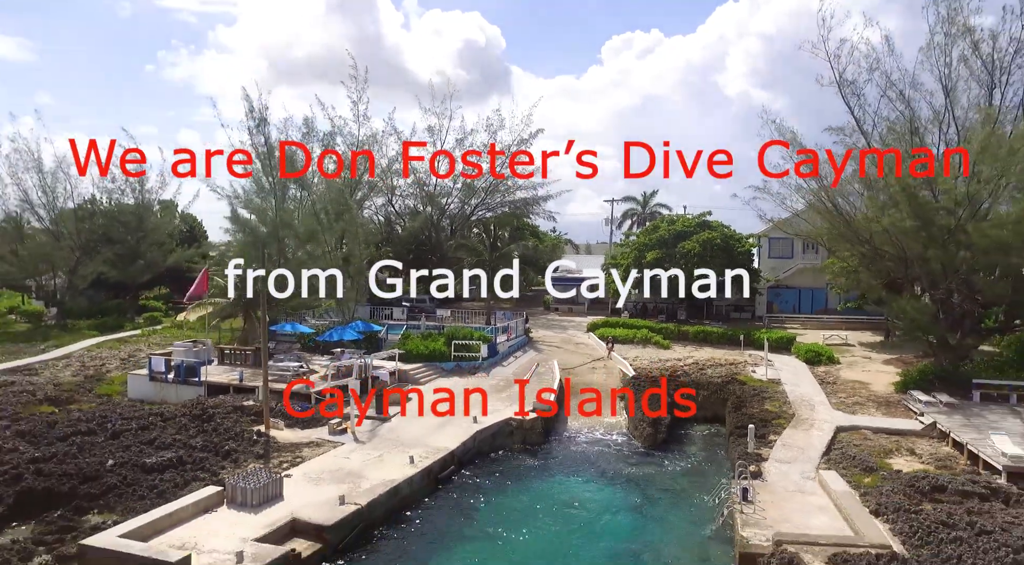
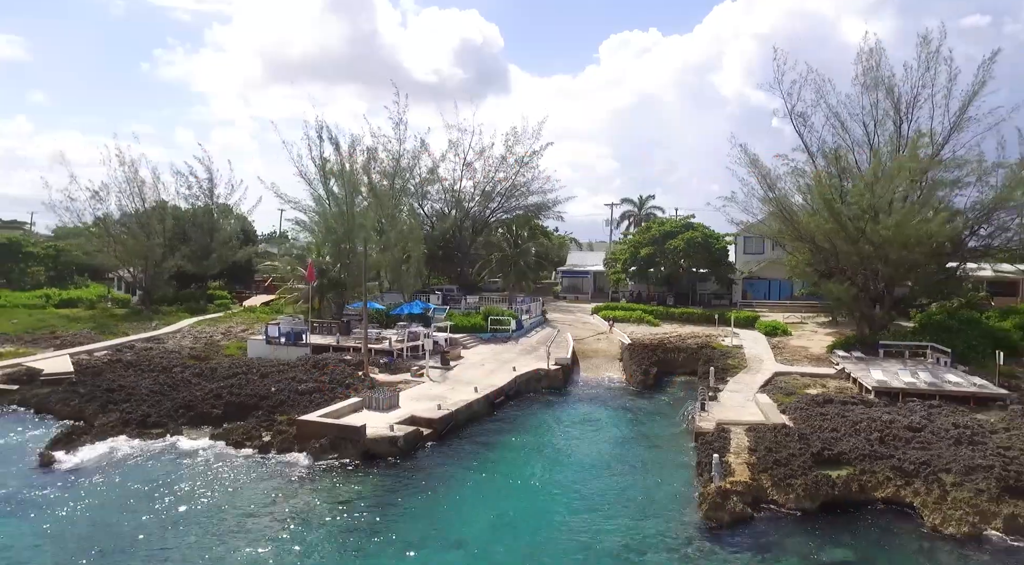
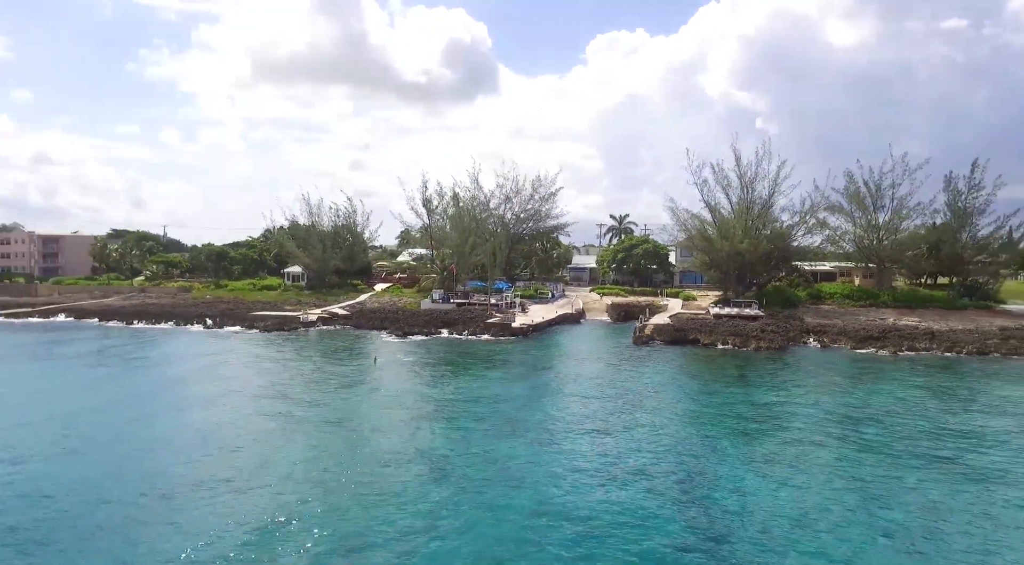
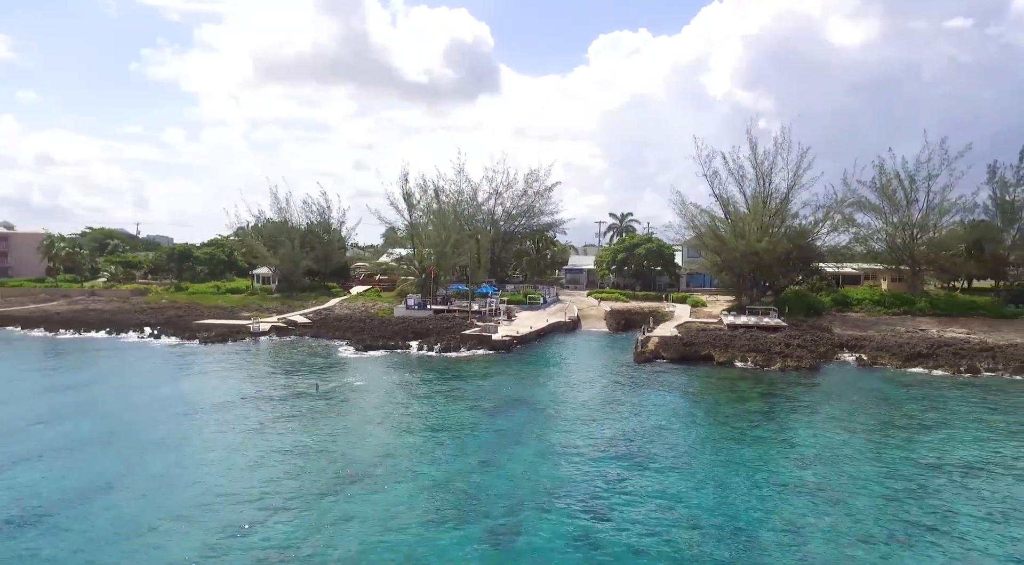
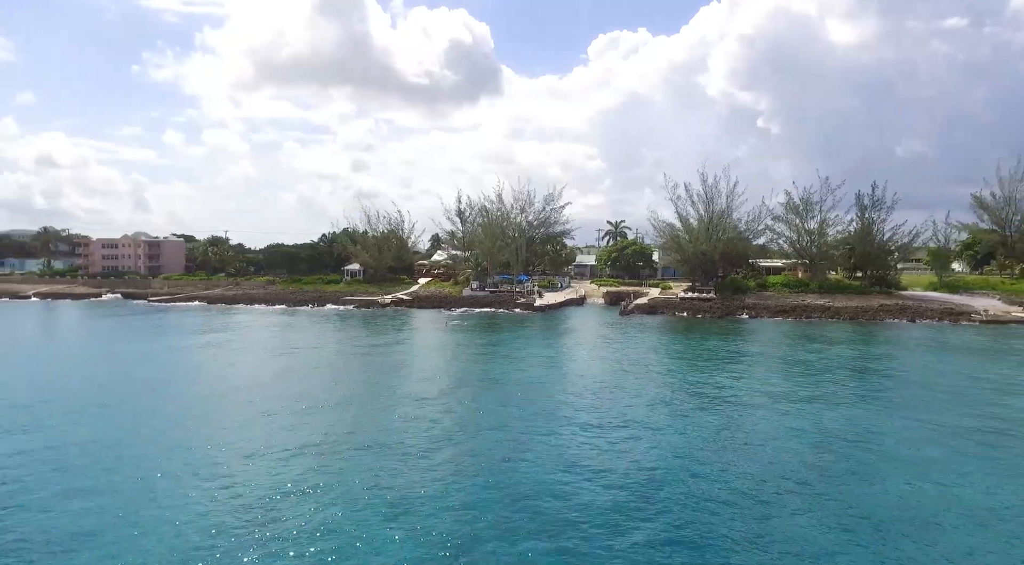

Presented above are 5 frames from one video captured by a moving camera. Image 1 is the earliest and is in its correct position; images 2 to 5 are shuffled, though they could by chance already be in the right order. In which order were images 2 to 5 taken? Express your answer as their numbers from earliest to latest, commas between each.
2, 4, 3, 5
